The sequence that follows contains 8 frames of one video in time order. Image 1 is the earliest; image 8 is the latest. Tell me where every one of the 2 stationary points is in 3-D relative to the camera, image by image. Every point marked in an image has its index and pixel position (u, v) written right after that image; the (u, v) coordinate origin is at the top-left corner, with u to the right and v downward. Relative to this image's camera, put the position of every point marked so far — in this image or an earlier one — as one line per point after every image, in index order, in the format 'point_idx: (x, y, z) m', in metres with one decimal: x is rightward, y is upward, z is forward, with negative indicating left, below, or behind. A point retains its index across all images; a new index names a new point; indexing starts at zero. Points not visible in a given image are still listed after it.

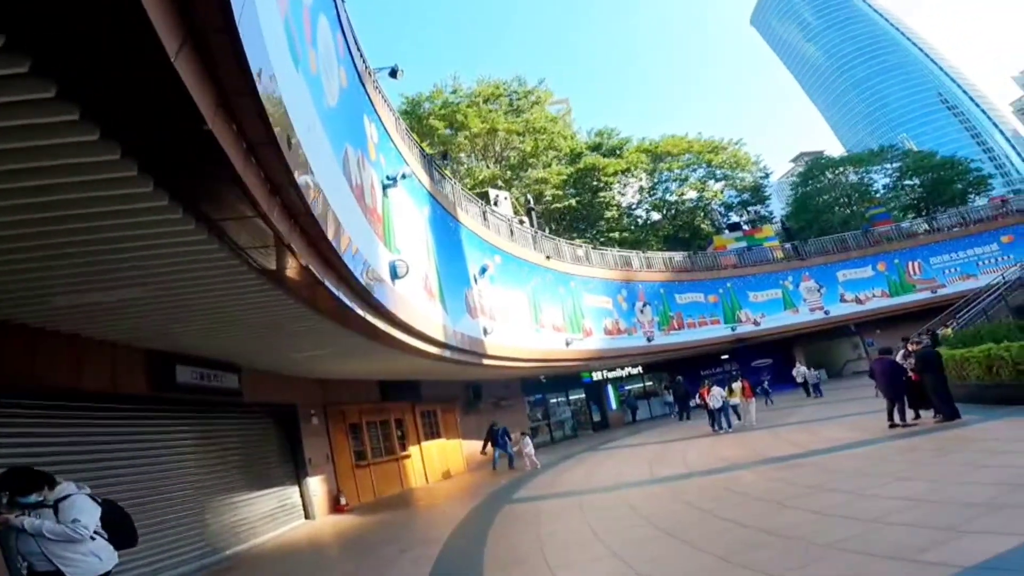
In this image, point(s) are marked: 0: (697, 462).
0: (+3.8, -3.6, +11.0) m
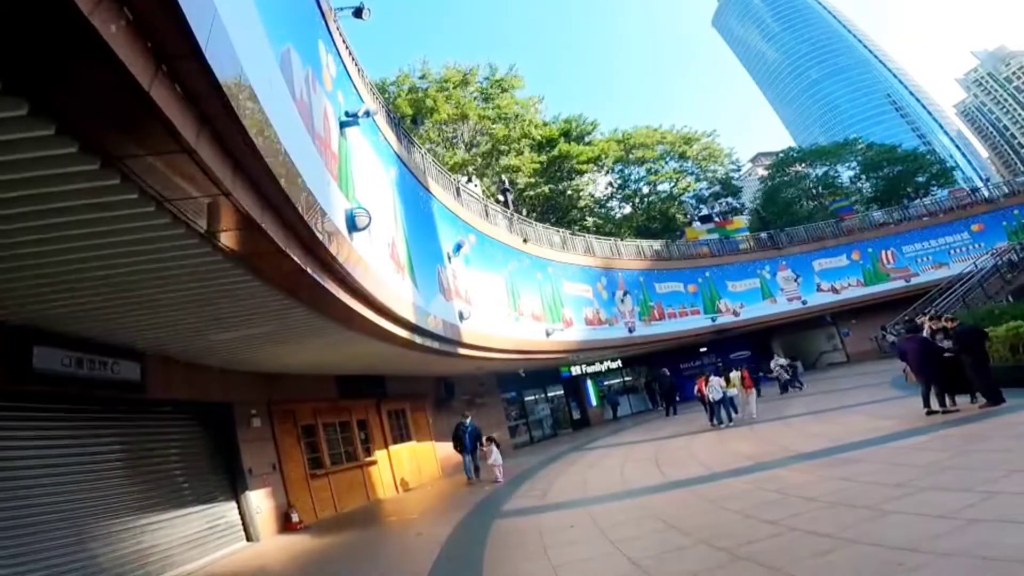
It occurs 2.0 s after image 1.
0: (+3.5, -3.0, +9.6) m
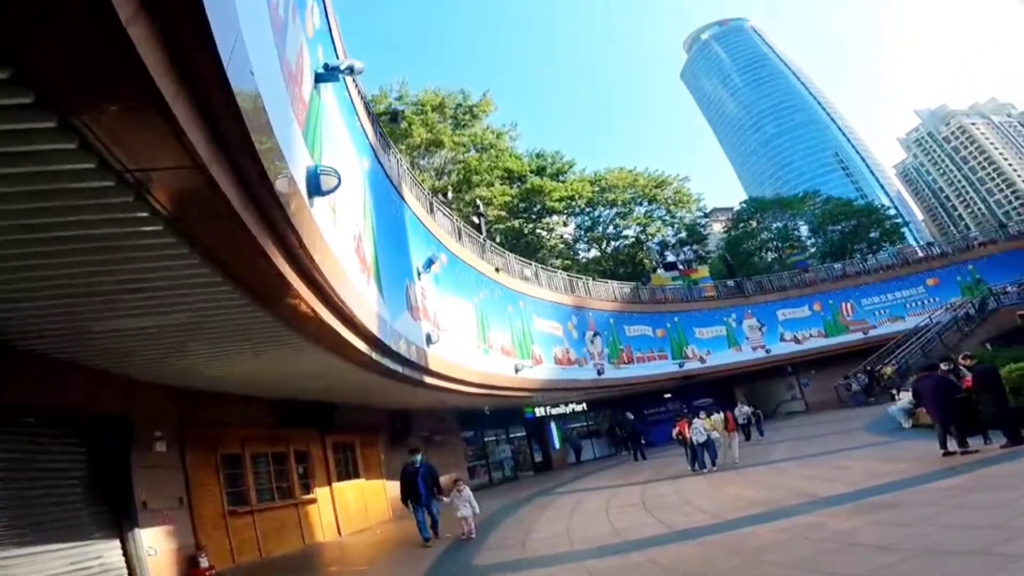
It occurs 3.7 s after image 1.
0: (+3.1, -3.4, +8.4) m
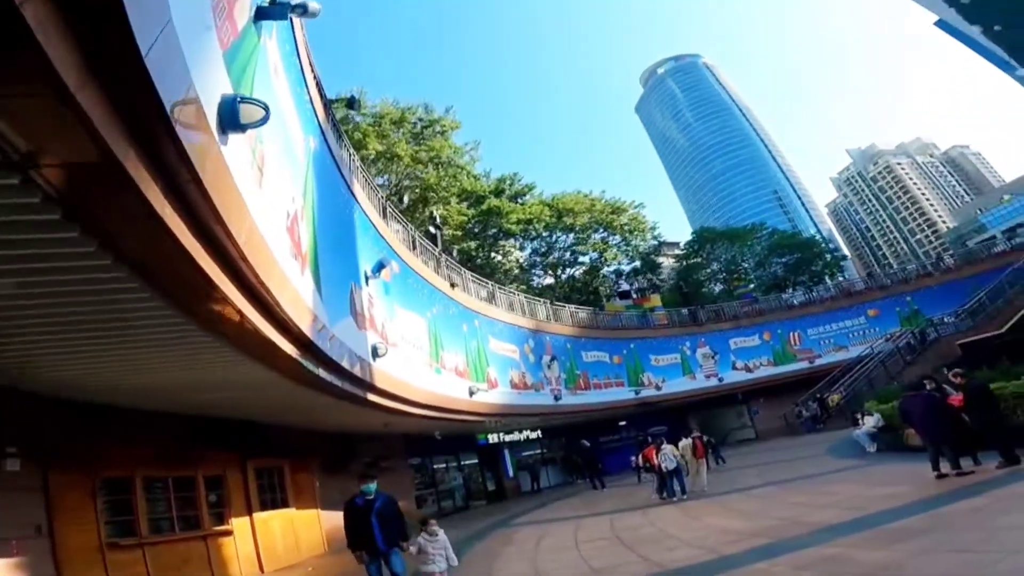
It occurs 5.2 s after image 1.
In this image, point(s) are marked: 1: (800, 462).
0: (+2.5, -3.4, +7.4) m
1: (+8.4, -5.1, +15.7) m
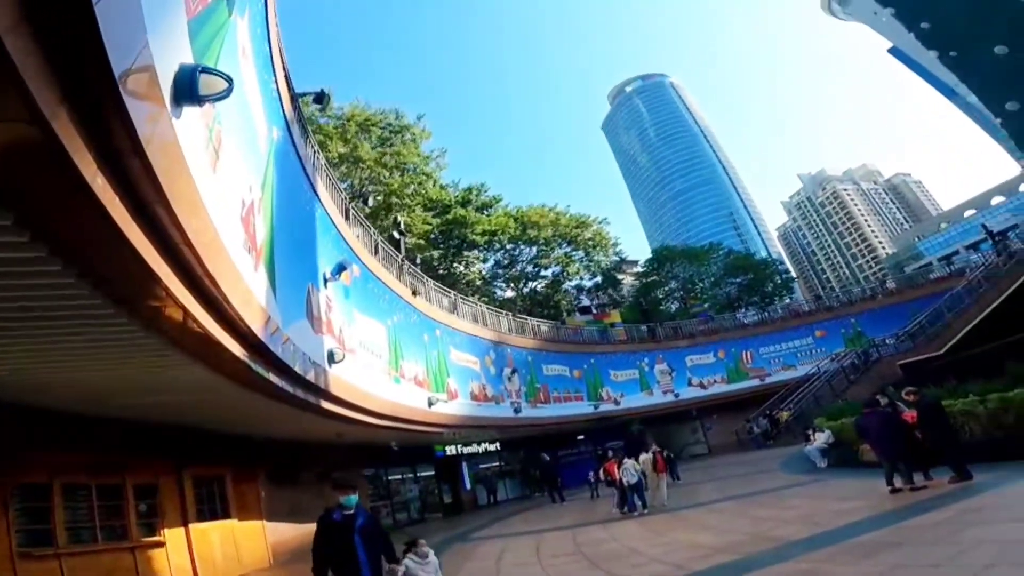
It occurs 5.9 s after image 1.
0: (+2.0, -3.6, +7.3) m
1: (+7.2, -5.6, +15.9) m
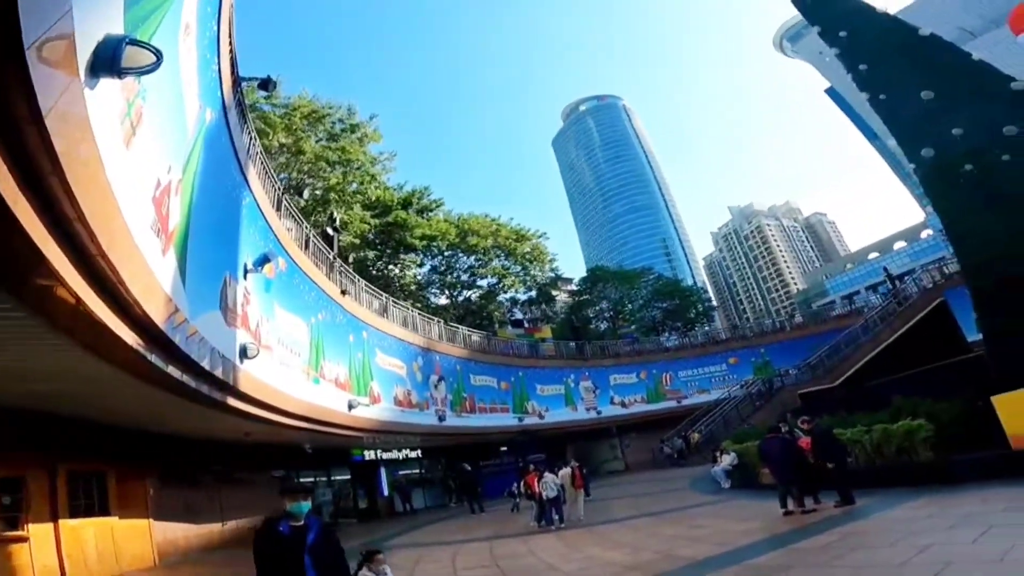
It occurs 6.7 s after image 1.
0: (+0.8, -3.9, +7.4) m
1: (+4.8, -6.4, +16.6) m
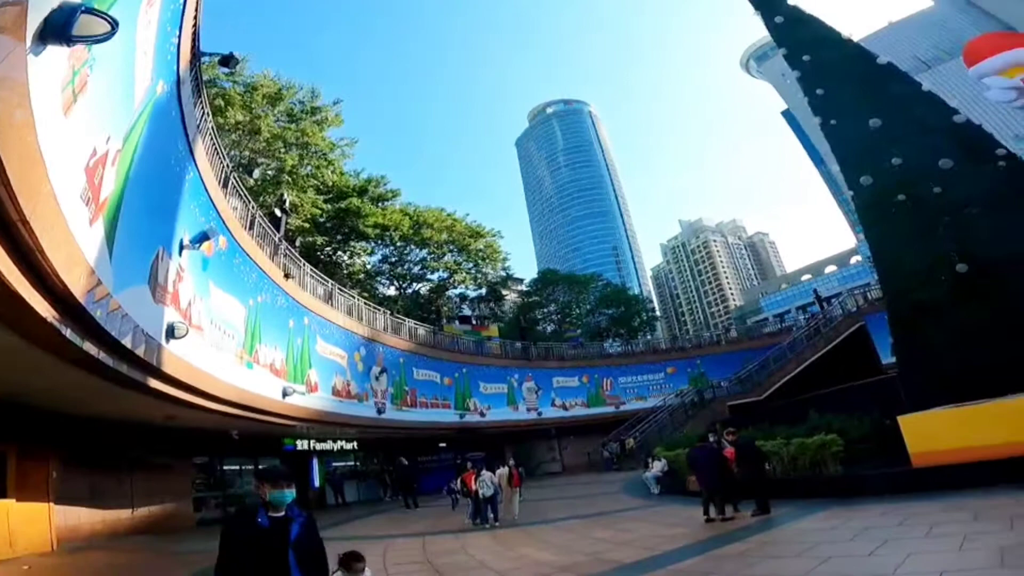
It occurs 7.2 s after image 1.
0: (-0.1, -3.9, +7.6) m
1: (+2.8, -6.7, +17.1) m
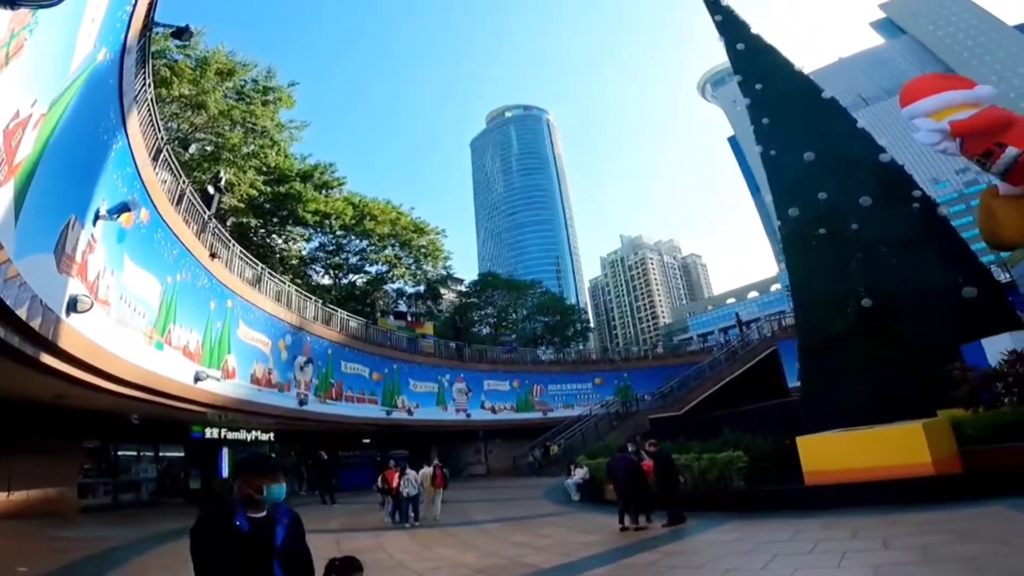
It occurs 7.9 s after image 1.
0: (-1.2, -4.0, +7.7) m
1: (+0.3, -7.0, +17.4) m
